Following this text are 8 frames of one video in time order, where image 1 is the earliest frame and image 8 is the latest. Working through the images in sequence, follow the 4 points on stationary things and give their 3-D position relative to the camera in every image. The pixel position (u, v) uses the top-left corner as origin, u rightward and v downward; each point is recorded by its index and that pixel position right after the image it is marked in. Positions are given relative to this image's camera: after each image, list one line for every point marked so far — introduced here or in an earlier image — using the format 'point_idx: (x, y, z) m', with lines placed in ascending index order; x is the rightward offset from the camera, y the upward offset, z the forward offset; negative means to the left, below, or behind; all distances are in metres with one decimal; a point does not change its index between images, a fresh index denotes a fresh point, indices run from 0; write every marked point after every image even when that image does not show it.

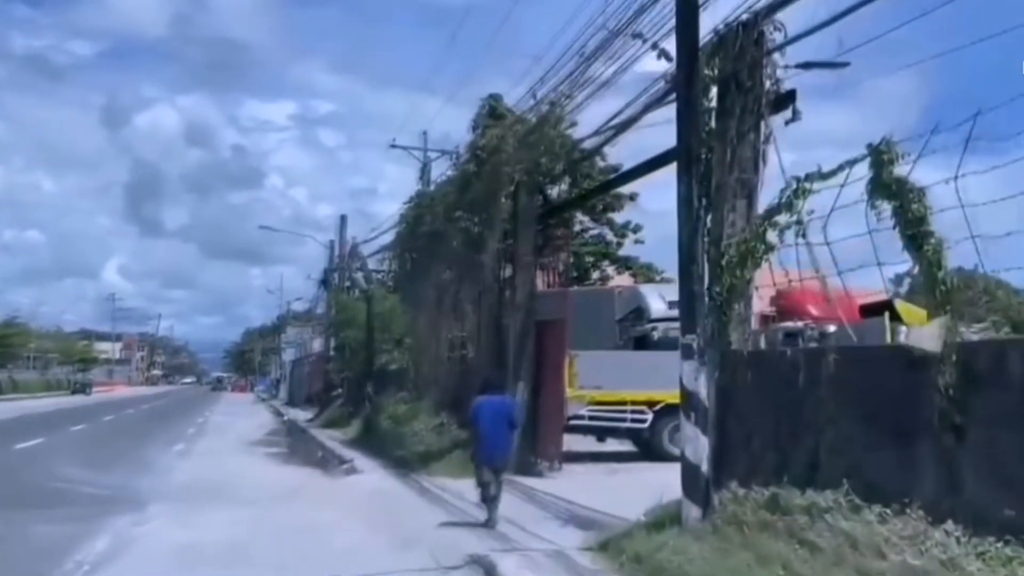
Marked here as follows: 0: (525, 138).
0: (+0.2, +2.2, +17.9) m
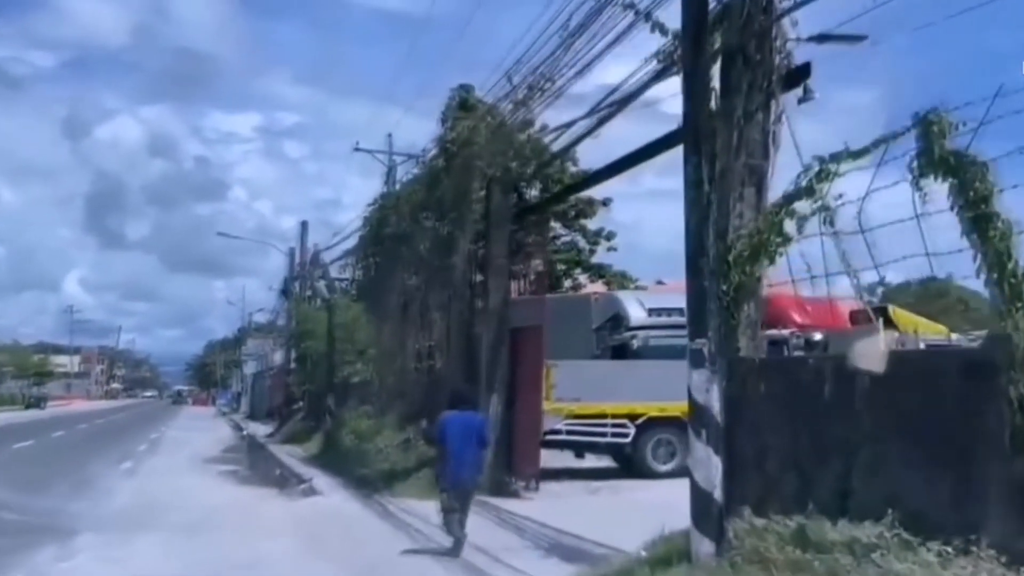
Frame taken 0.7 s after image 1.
0: (-0.2, +2.1, +16.5) m
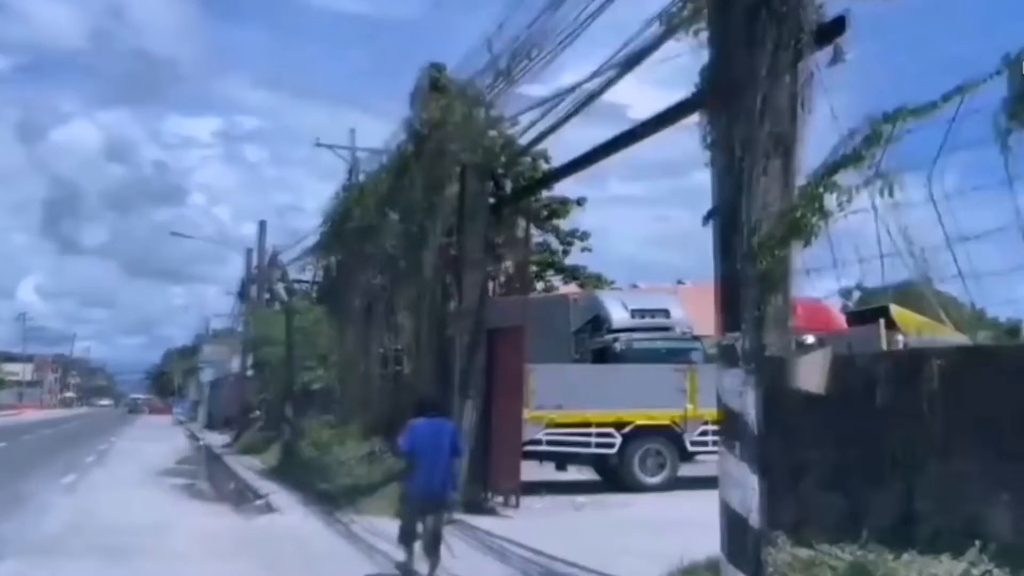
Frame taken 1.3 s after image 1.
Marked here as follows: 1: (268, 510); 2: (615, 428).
0: (-0.5, +2.2, +15.0) m
1: (-3.2, -3.0, +16.4) m
2: (+1.5, -2.0, +17.6) m
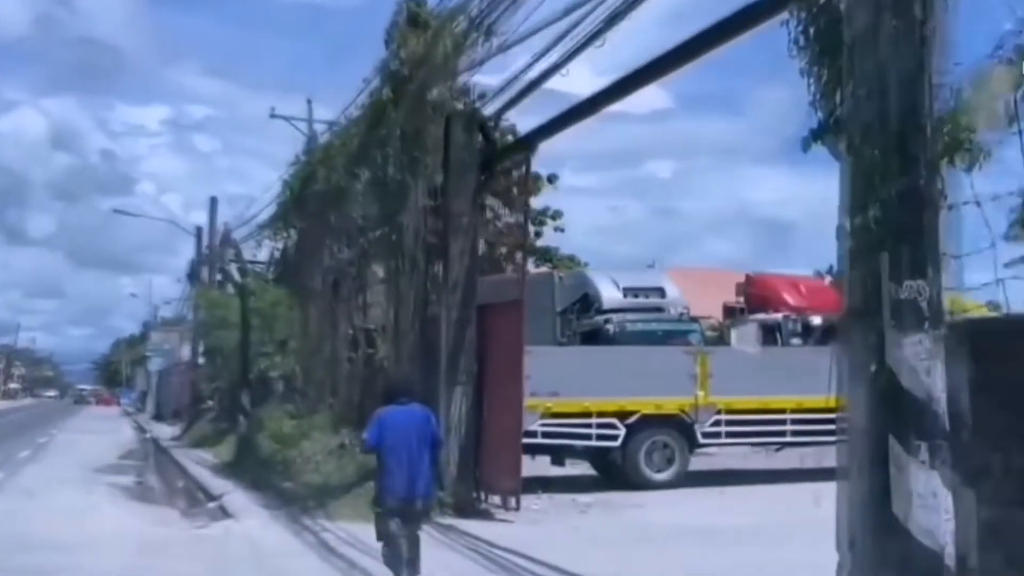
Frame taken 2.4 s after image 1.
0: (-0.5, +2.5, +12.9) m
1: (-3.3, -2.6, +14.1) m
2: (+1.3, -1.7, +15.5) m
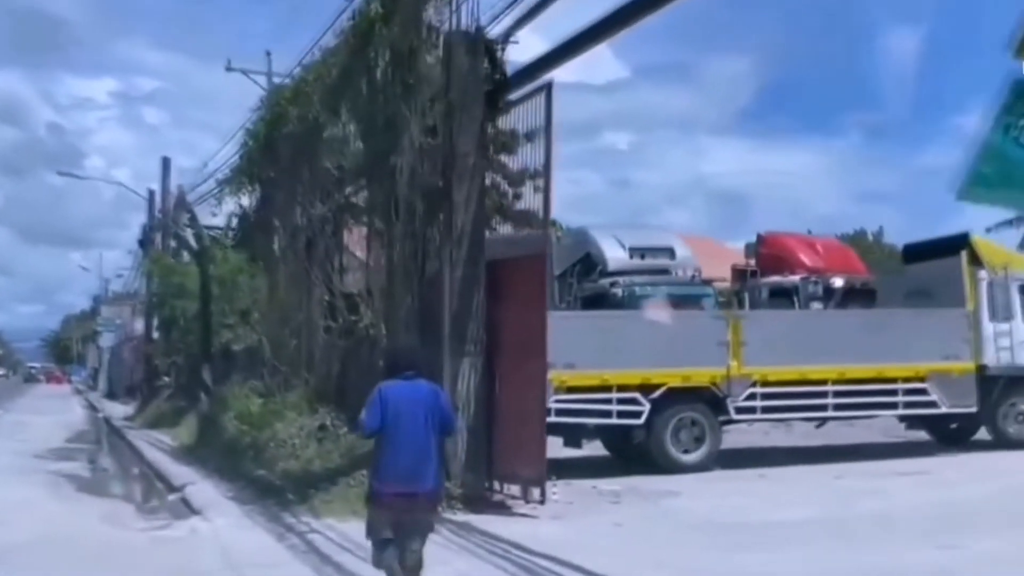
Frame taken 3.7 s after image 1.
0: (-0.4, +2.9, +10.7) m
1: (-3.2, -2.2, +12.0) m
2: (+1.4, -1.2, +13.6) m
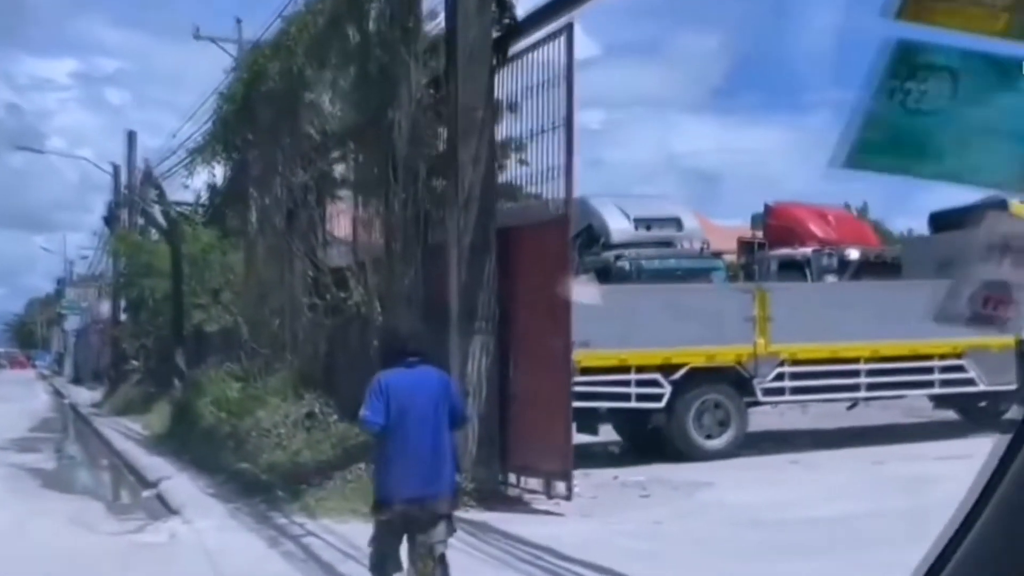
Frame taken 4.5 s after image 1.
0: (-0.2, +3.2, +9.5) m
1: (-3.0, -2.0, +10.7) m
2: (+1.5, -0.9, +12.4) m
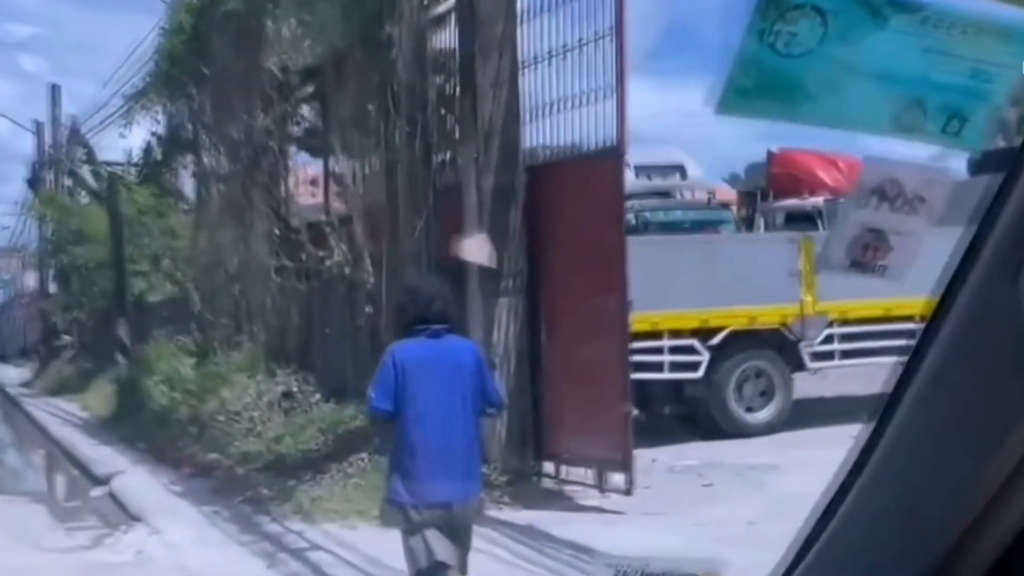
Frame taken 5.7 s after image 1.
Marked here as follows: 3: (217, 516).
0: (0.0, +3.5, +7.6) m
1: (-2.8, -1.7, +8.8) m
2: (+1.6, -0.4, +10.7) m
3: (-2.1, -1.6, +8.8) m
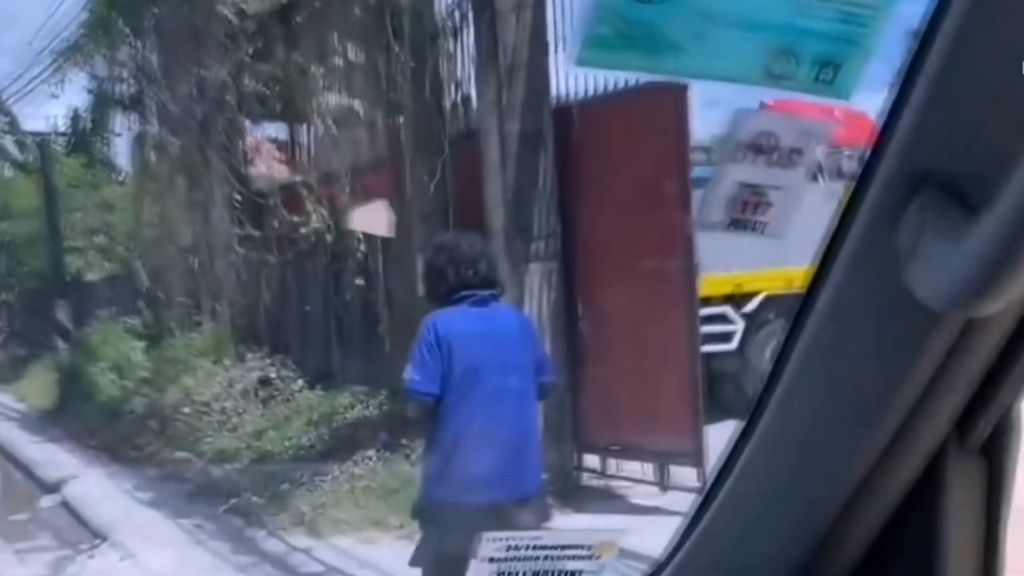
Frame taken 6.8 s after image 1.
0: (+0.2, +3.7, +6.2) m
1: (-2.6, -1.5, +7.4) m
2: (+1.7, -0.1, +9.5) m
3: (-1.9, -1.4, +7.4) m
